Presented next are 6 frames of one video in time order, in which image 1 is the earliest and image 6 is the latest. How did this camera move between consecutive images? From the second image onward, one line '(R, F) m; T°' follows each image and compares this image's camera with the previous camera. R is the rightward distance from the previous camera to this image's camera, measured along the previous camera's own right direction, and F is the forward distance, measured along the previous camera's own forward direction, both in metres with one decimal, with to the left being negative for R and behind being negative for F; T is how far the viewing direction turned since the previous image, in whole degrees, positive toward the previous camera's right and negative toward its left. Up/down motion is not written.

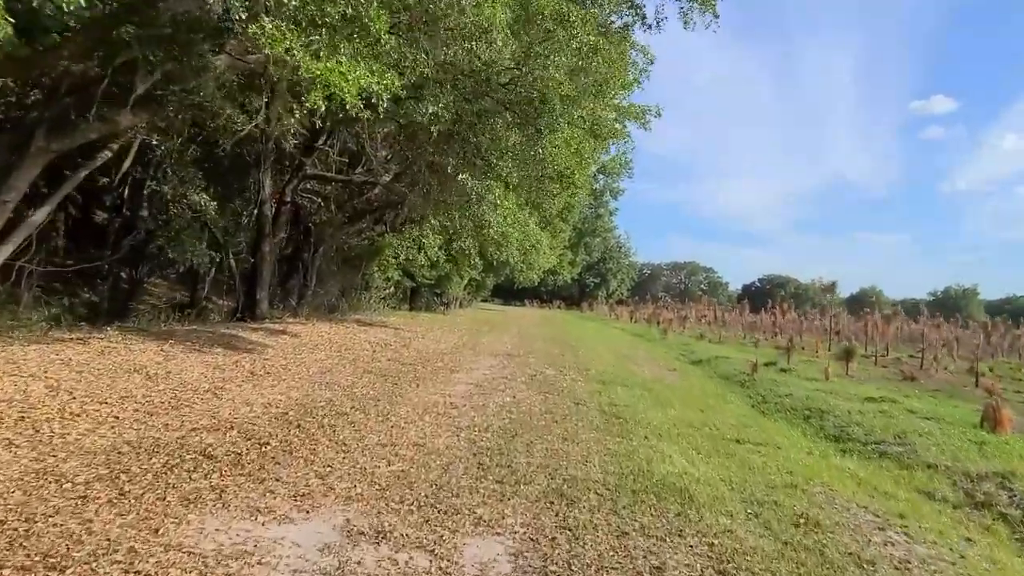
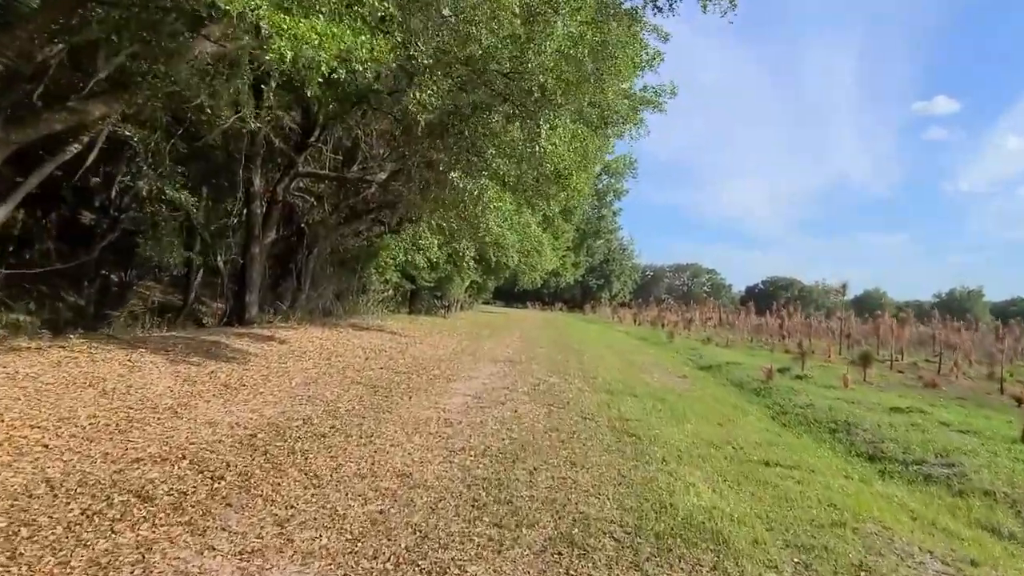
(0.0, +0.8) m; 0°
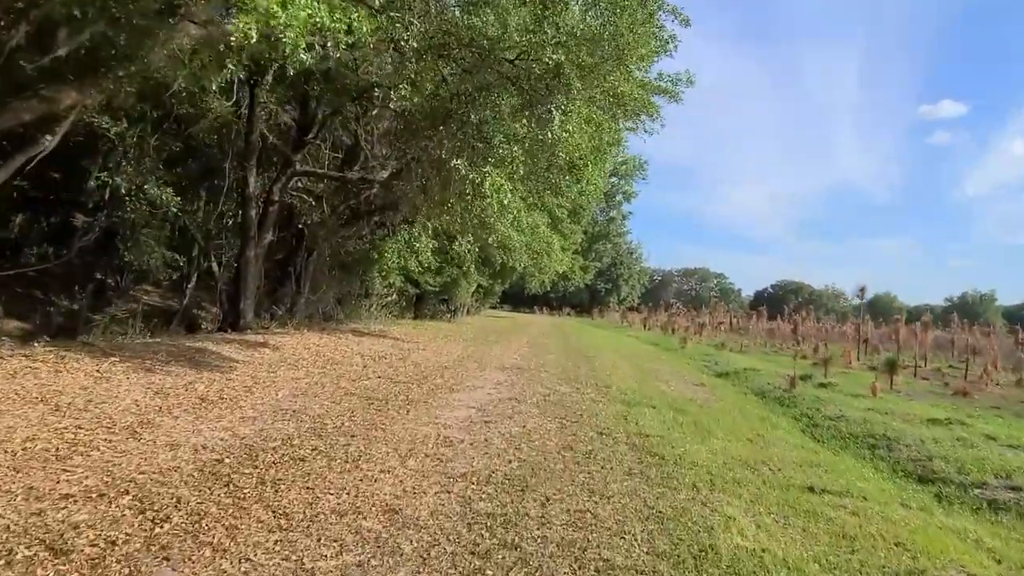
(0.0, +0.8) m; -1°
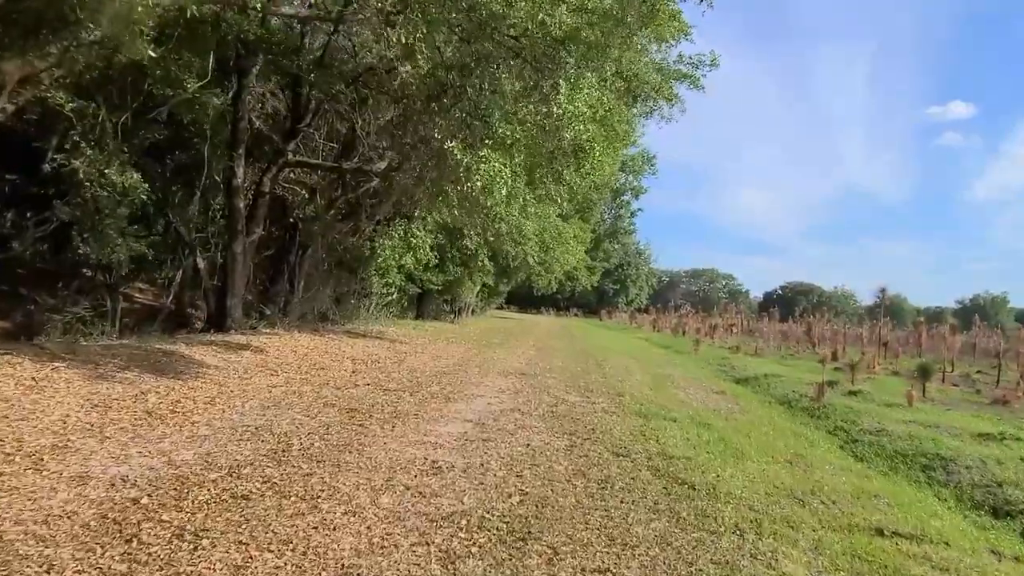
(0.0, +1.1) m; -1°
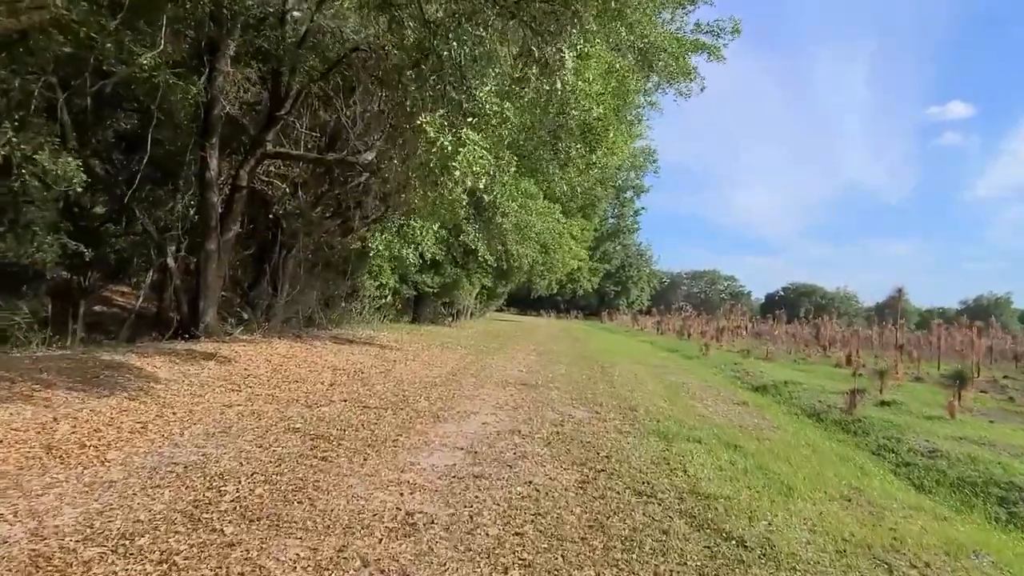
(0.0, +1.3) m; 0°
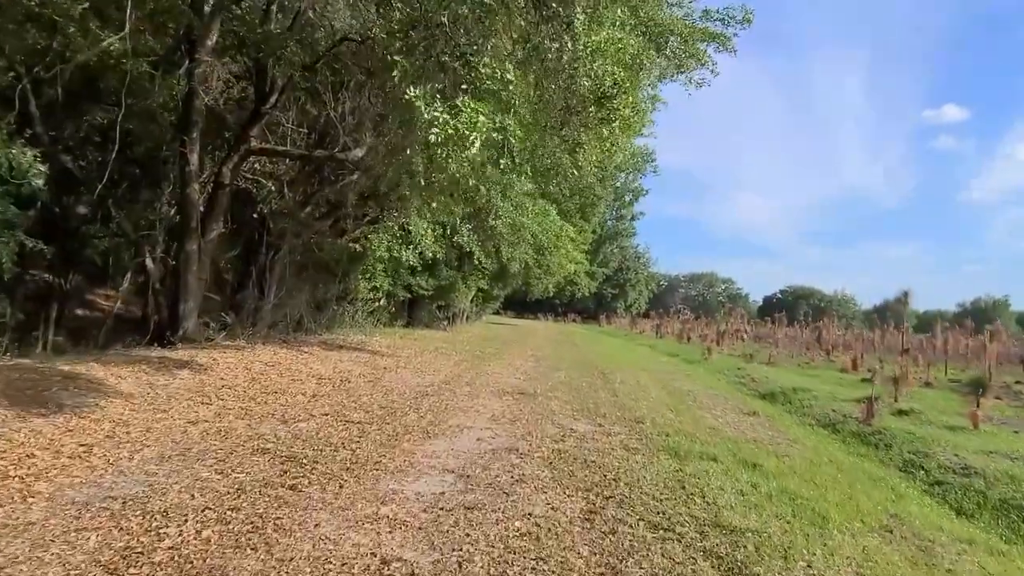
(0.0, +0.7) m; 0°
